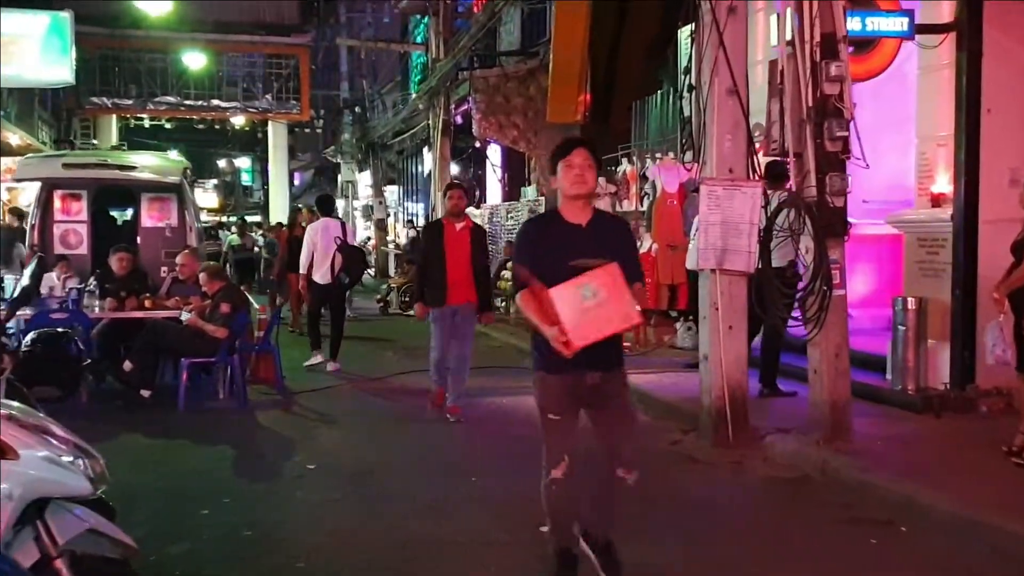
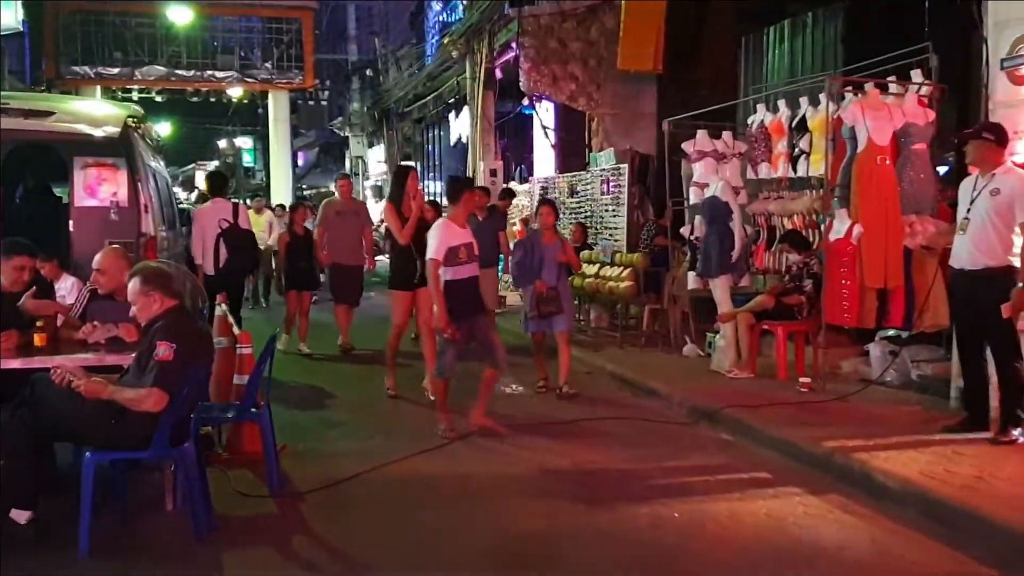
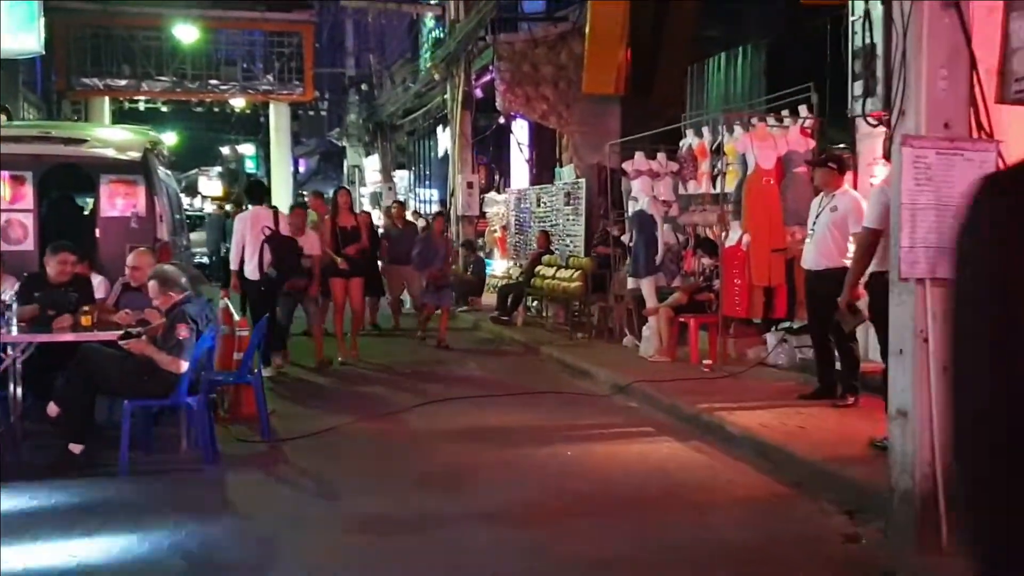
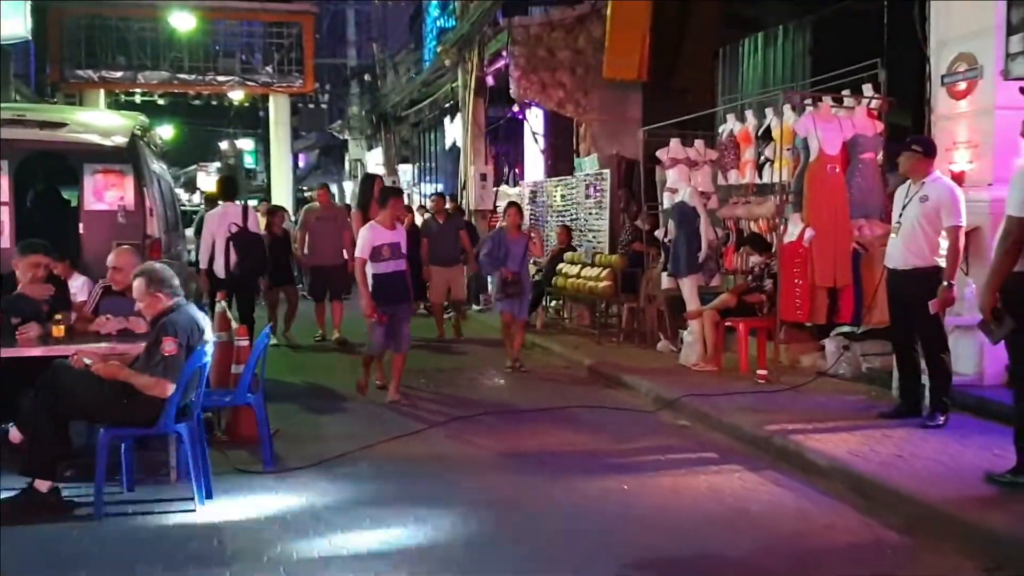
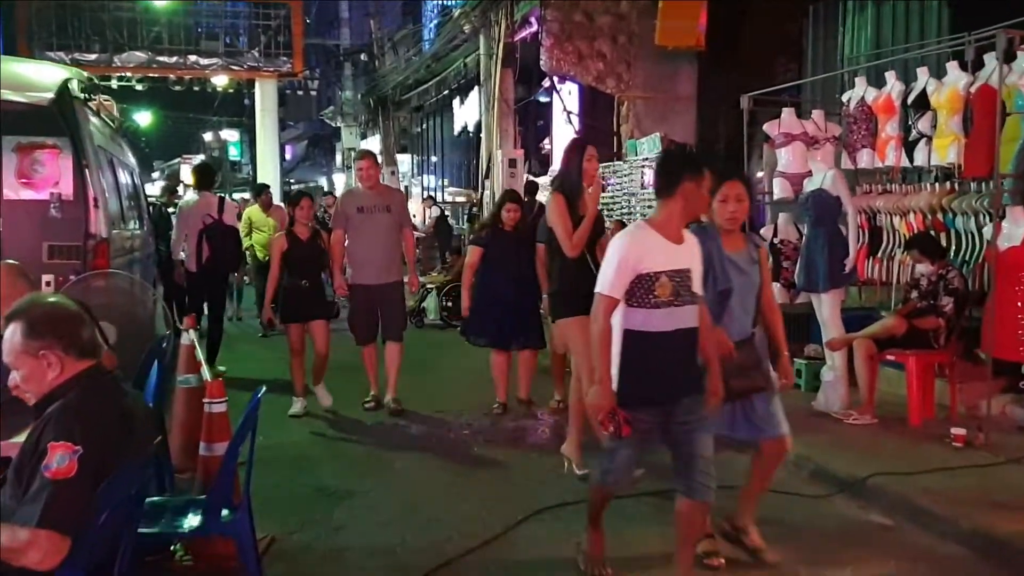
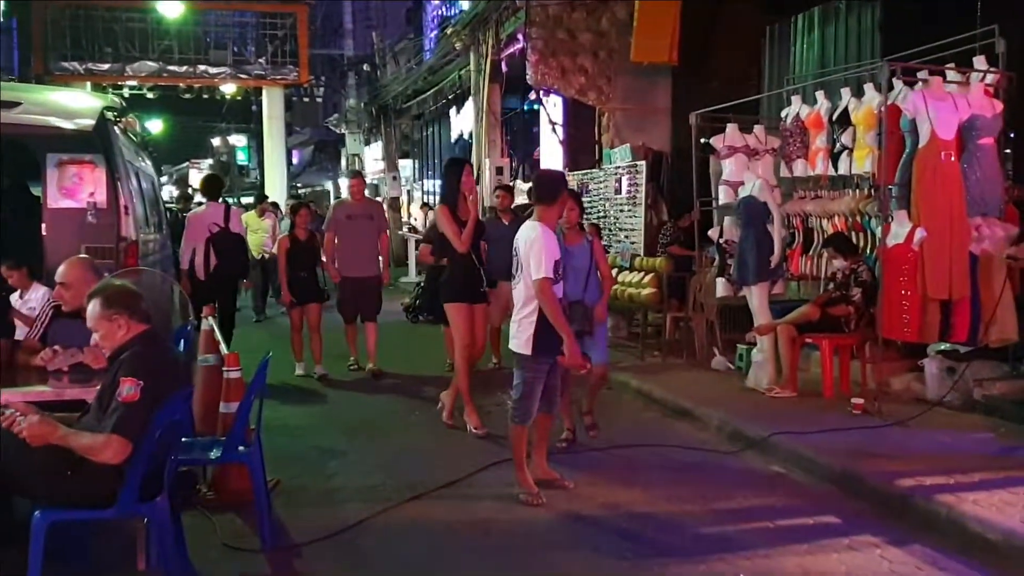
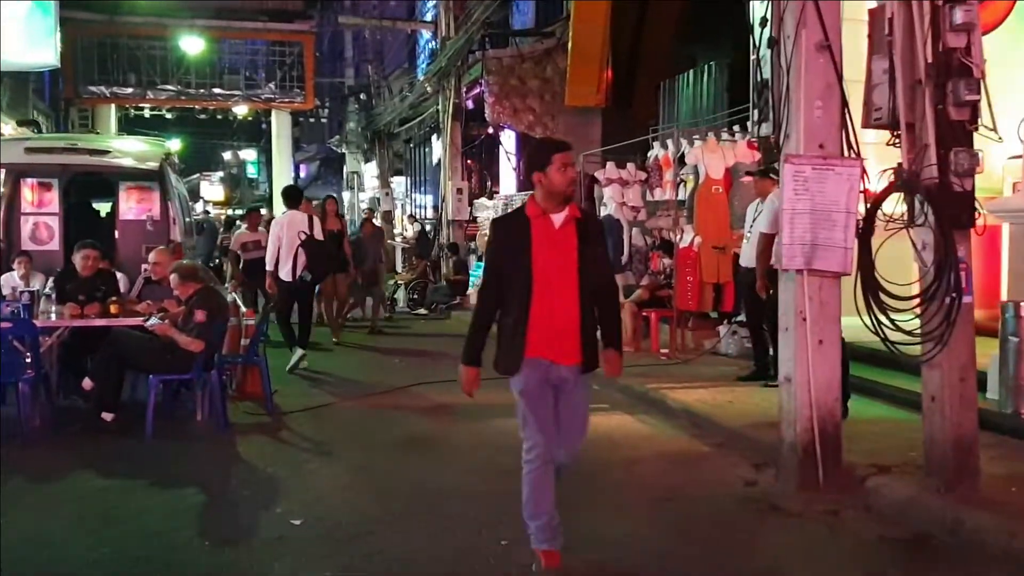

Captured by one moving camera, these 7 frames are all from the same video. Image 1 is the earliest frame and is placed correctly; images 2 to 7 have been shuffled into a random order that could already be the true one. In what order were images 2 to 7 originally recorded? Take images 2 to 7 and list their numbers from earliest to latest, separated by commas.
7, 3, 4, 2, 6, 5
